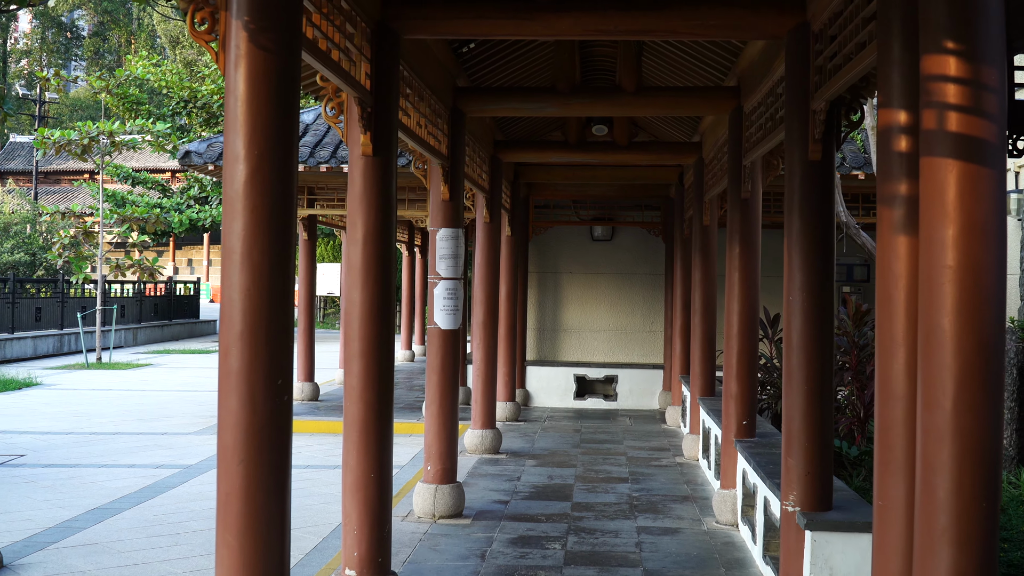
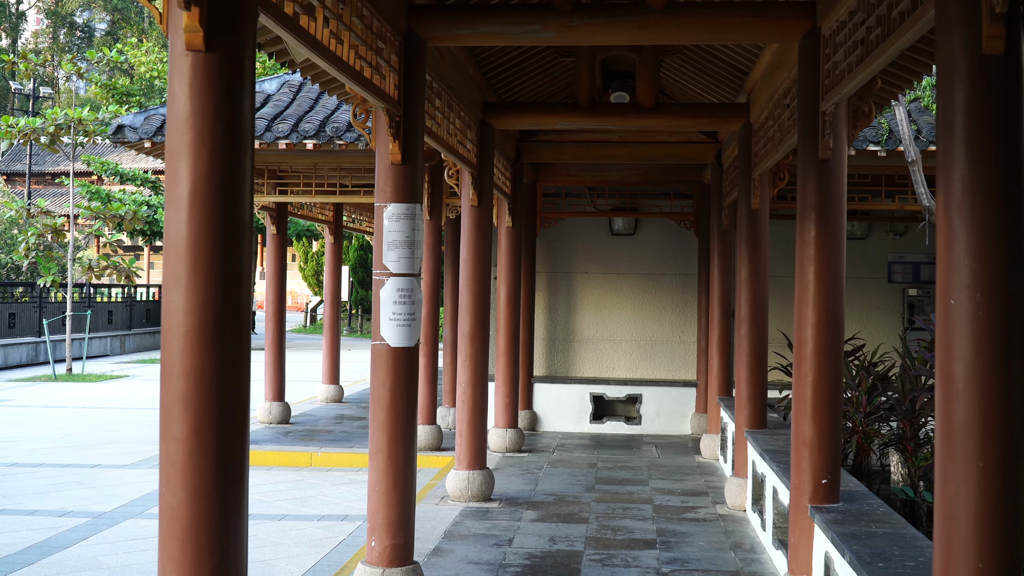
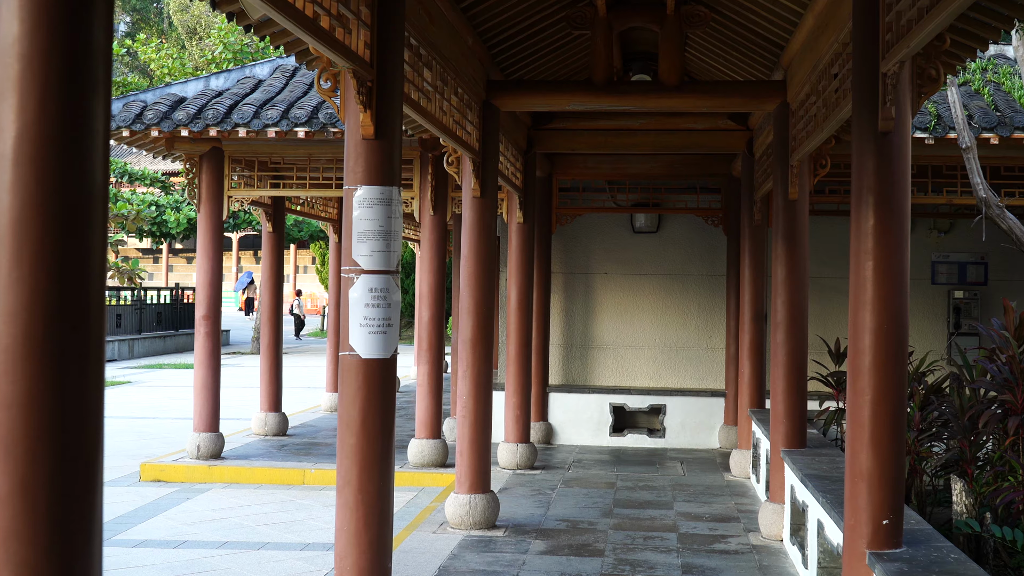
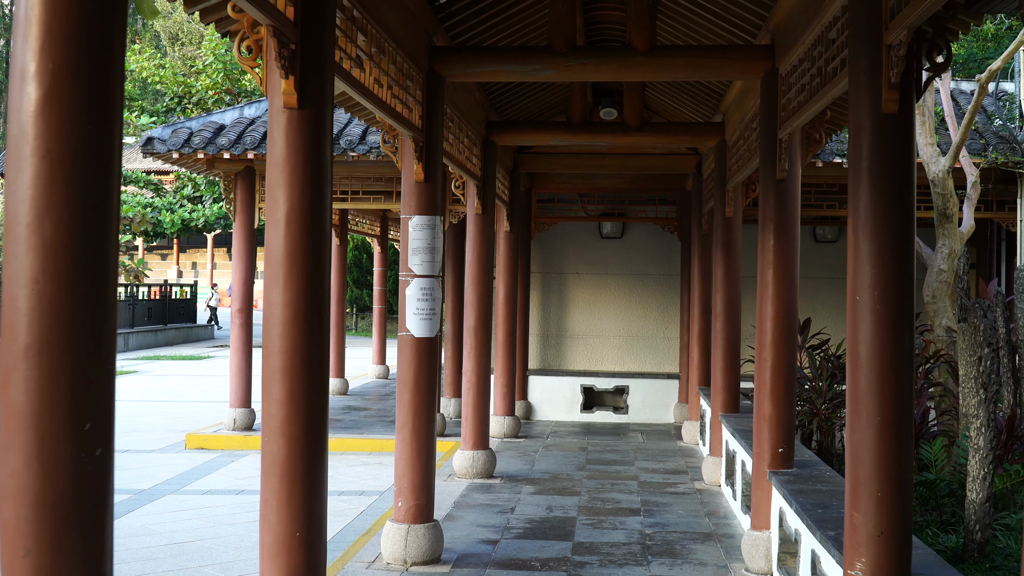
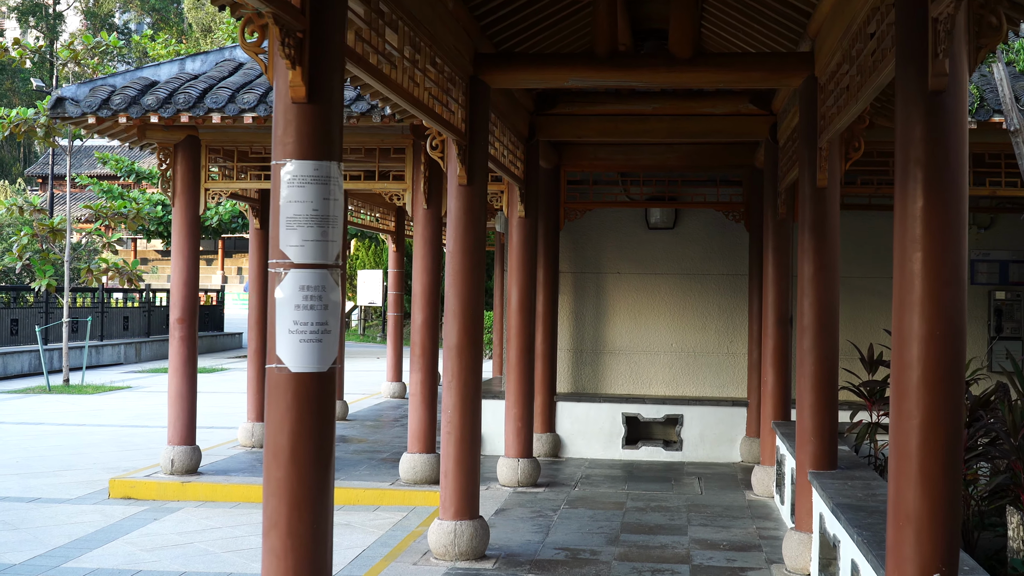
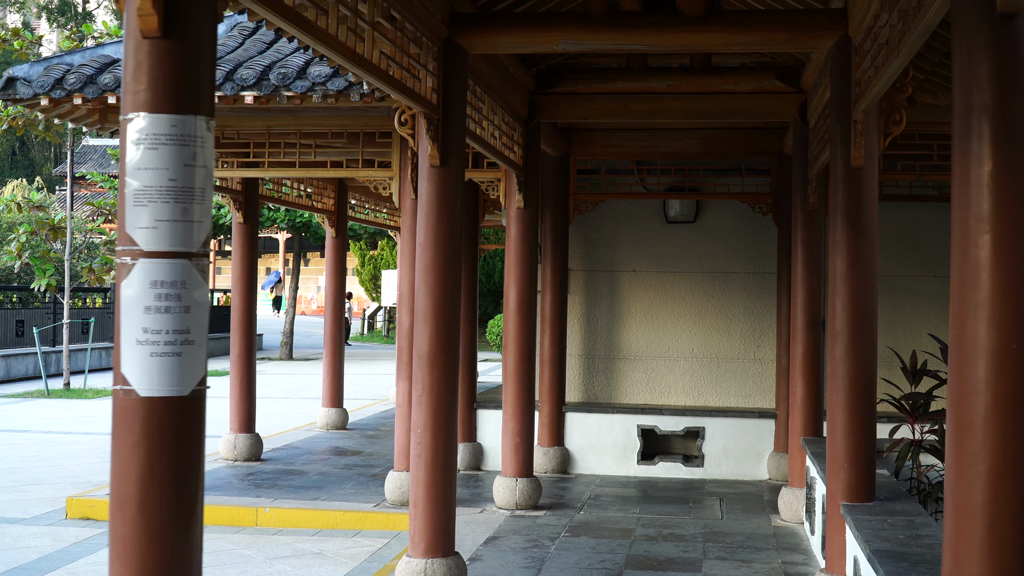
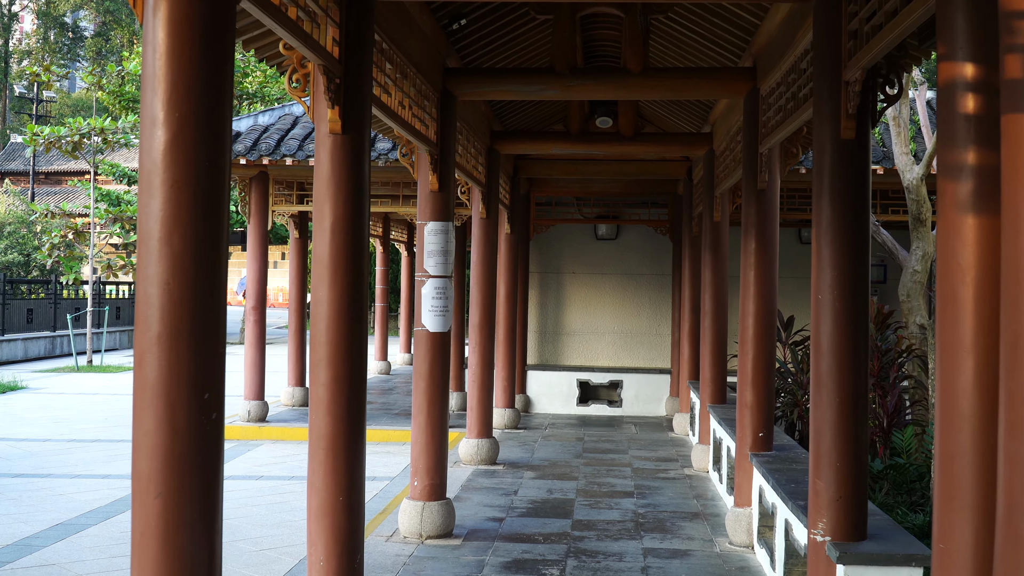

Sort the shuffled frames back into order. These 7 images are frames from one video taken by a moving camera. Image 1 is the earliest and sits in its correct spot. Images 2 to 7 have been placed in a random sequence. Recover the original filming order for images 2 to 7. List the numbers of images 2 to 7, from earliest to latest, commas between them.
7, 4, 2, 3, 5, 6
